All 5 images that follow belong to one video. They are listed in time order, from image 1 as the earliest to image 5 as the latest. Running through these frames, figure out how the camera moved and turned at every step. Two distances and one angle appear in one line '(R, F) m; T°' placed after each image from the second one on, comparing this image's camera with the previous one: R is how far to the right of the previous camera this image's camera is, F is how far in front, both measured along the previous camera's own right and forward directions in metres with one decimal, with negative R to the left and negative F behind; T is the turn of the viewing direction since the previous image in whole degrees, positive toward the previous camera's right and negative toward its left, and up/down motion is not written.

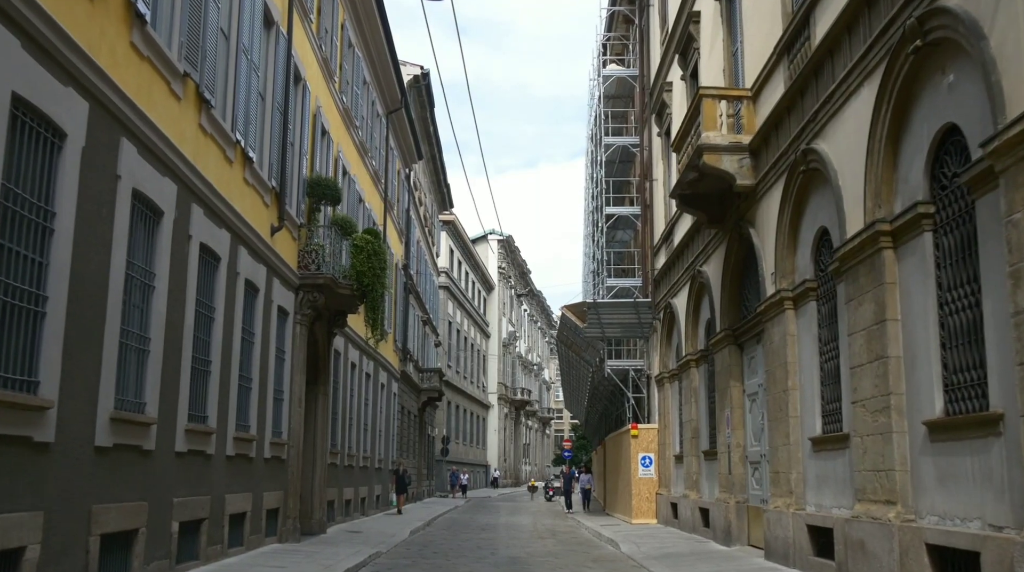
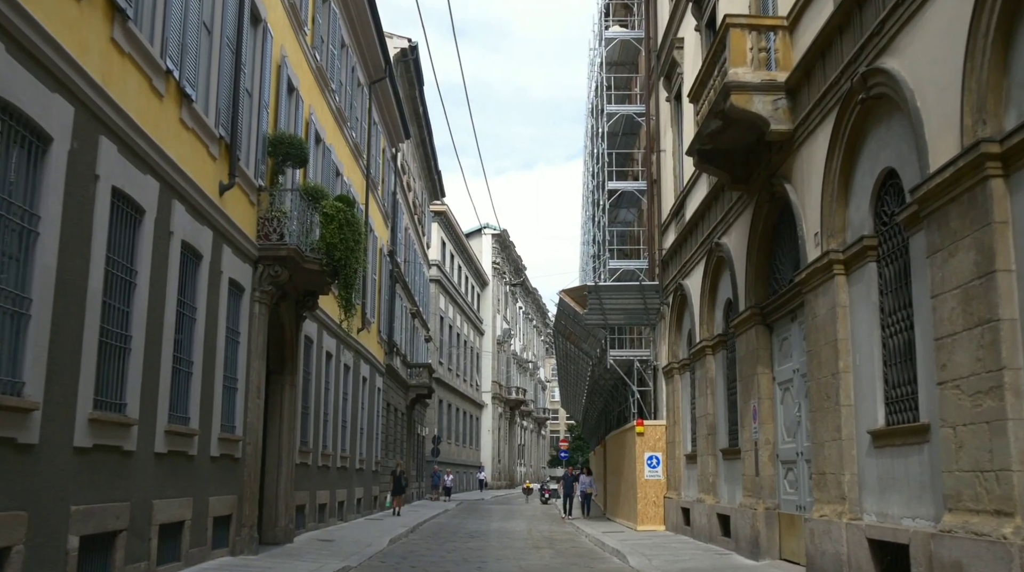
(+0.1, +2.5) m; 0°
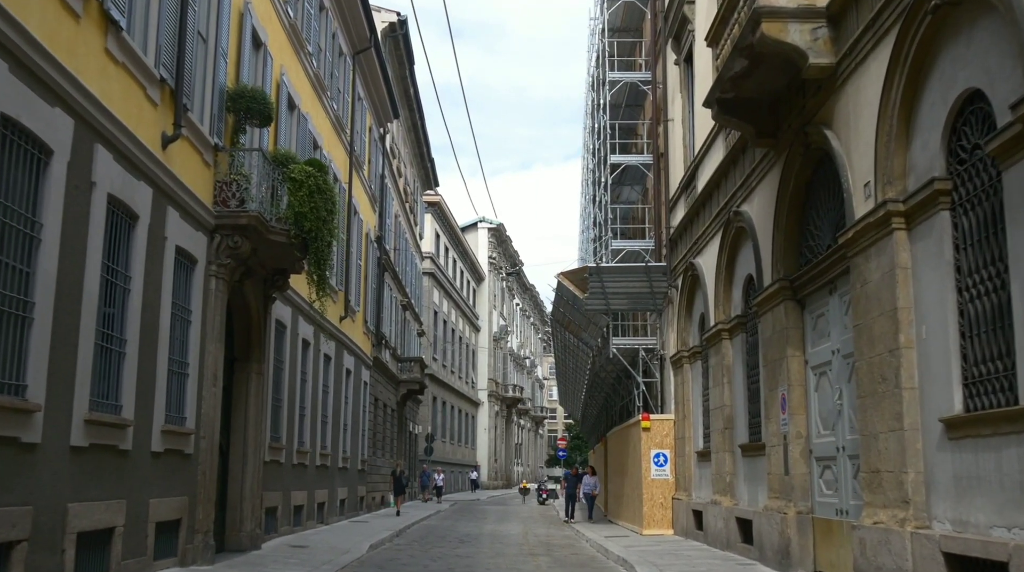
(+0.1, +2.0) m; 0°
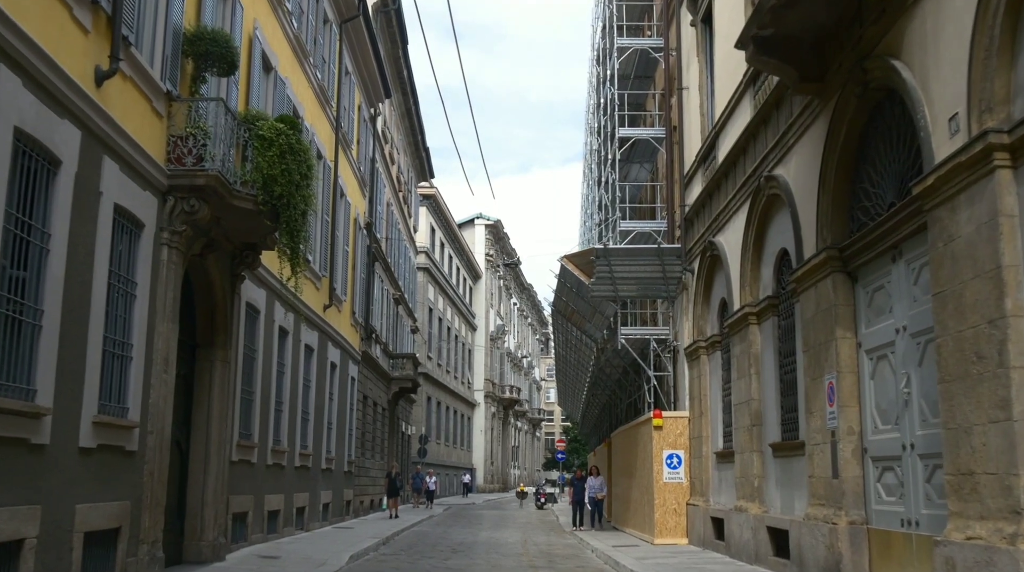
(0.0, +2.0) m; 0°
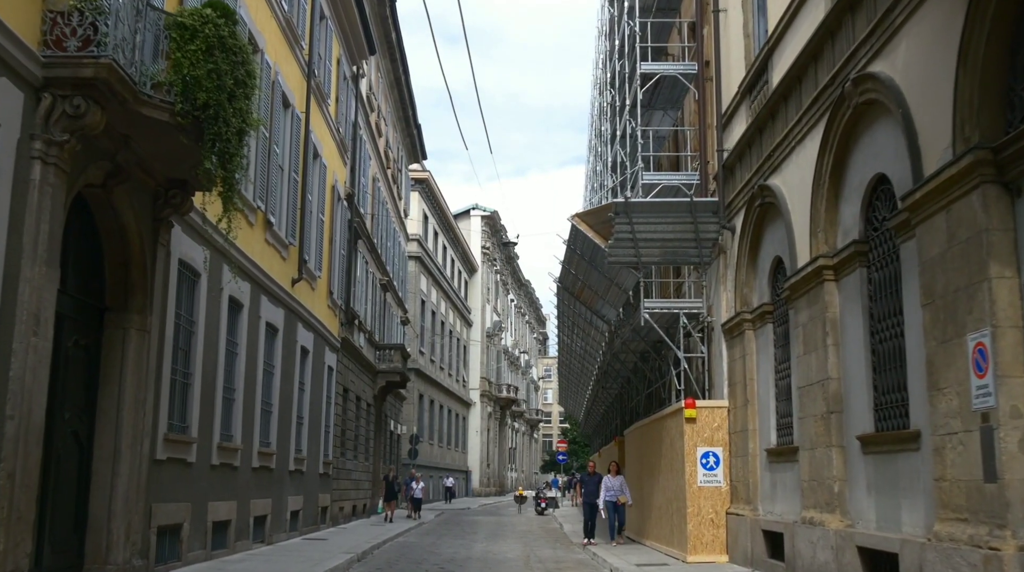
(-0.1, +3.4) m; 0°
